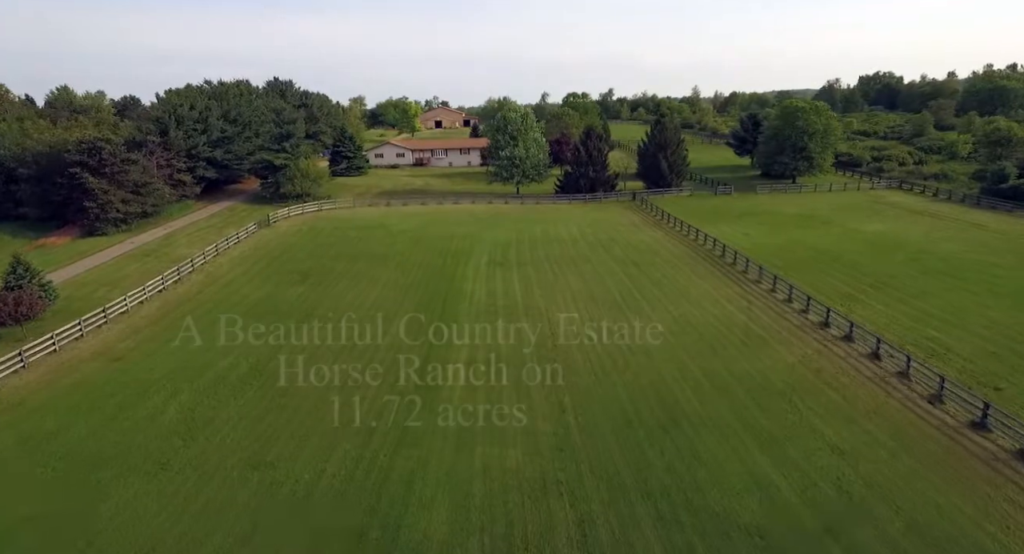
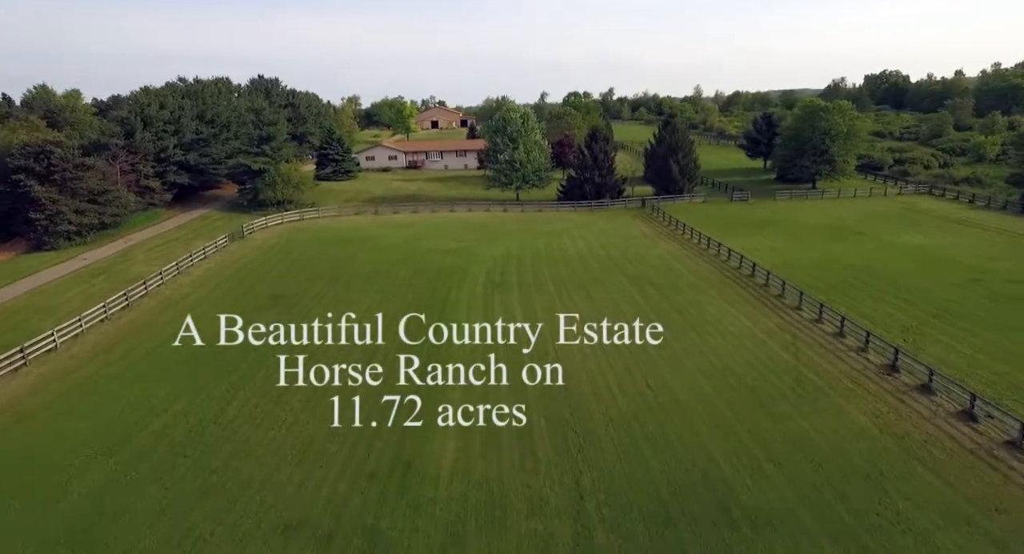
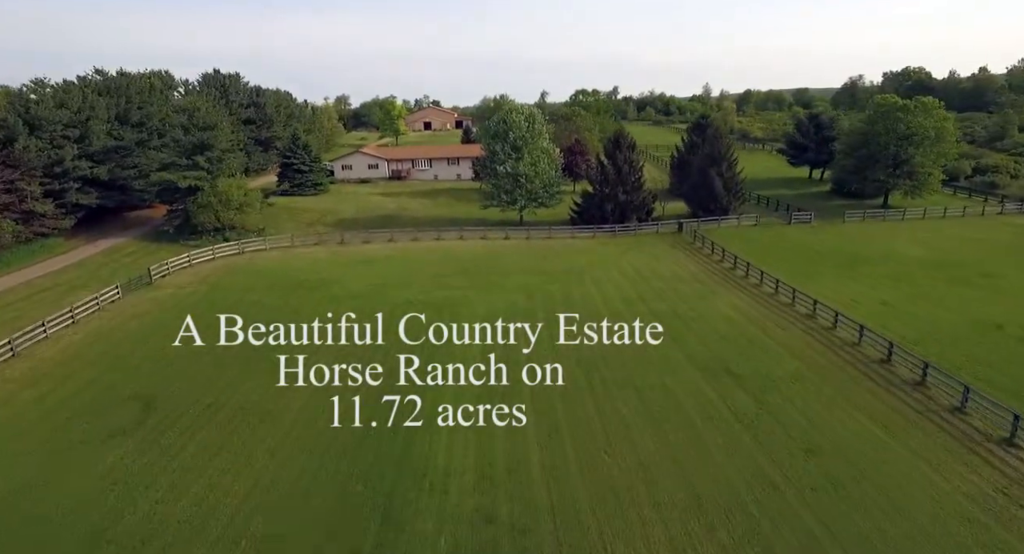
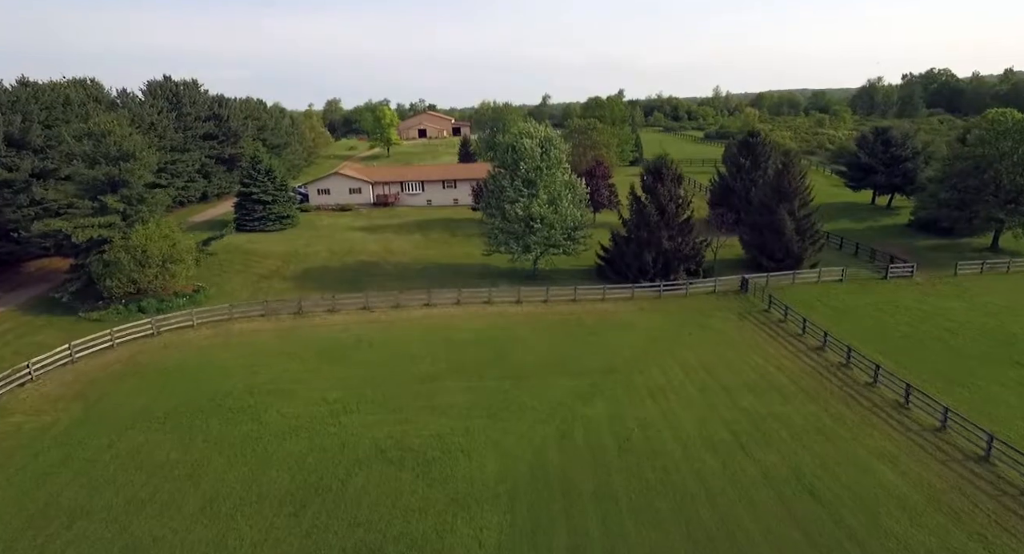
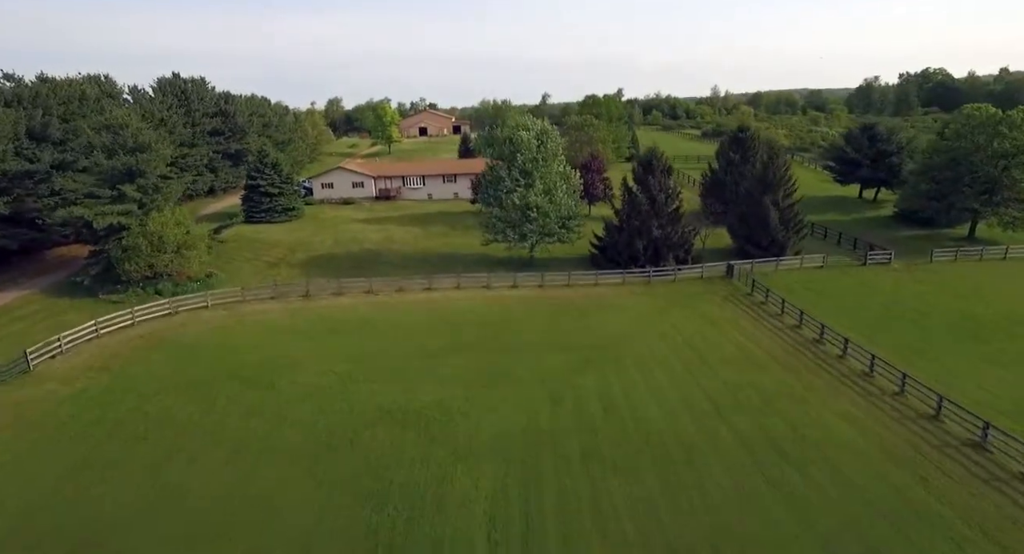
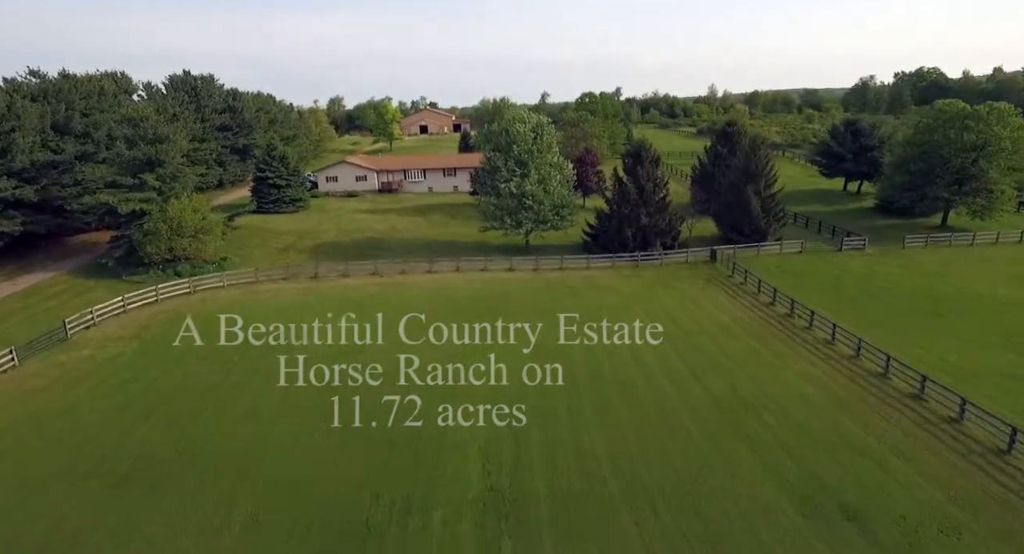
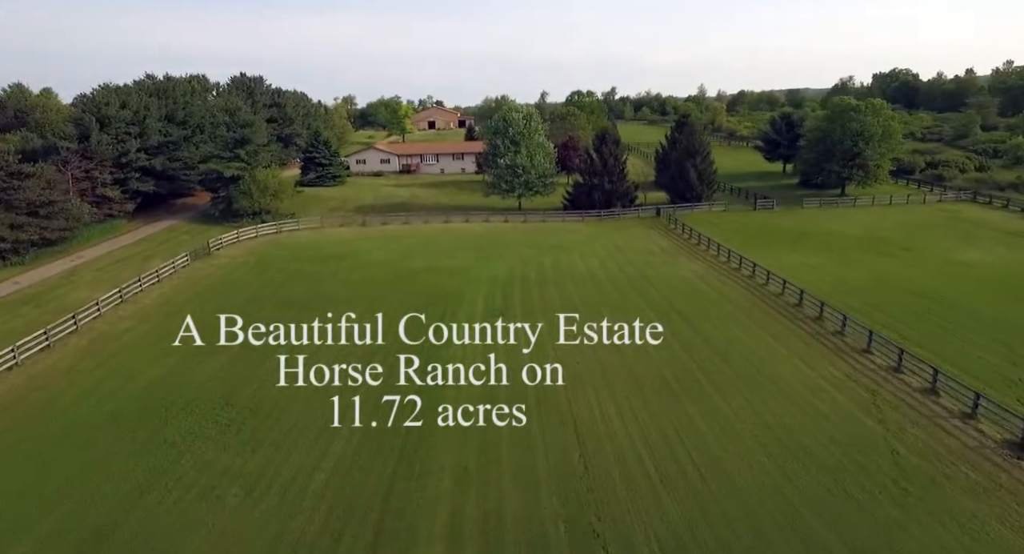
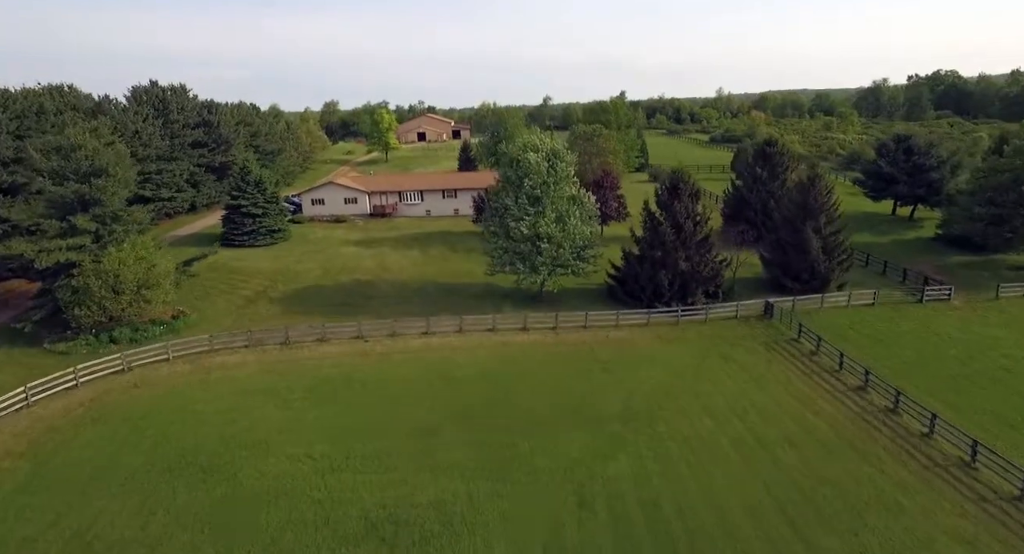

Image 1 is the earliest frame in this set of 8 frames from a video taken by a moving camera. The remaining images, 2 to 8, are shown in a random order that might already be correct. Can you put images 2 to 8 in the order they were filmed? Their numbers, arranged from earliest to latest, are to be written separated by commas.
2, 7, 3, 6, 5, 4, 8
